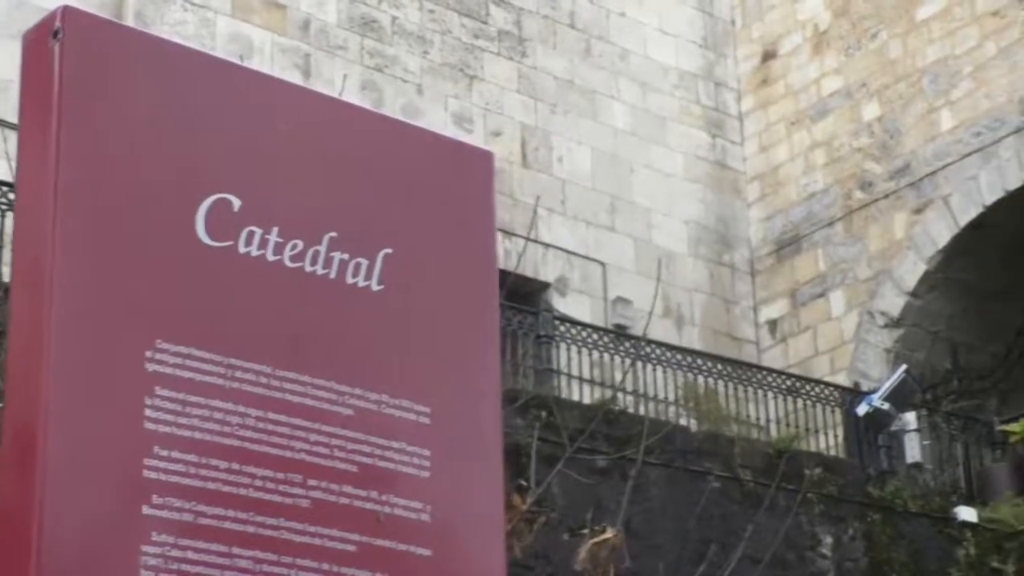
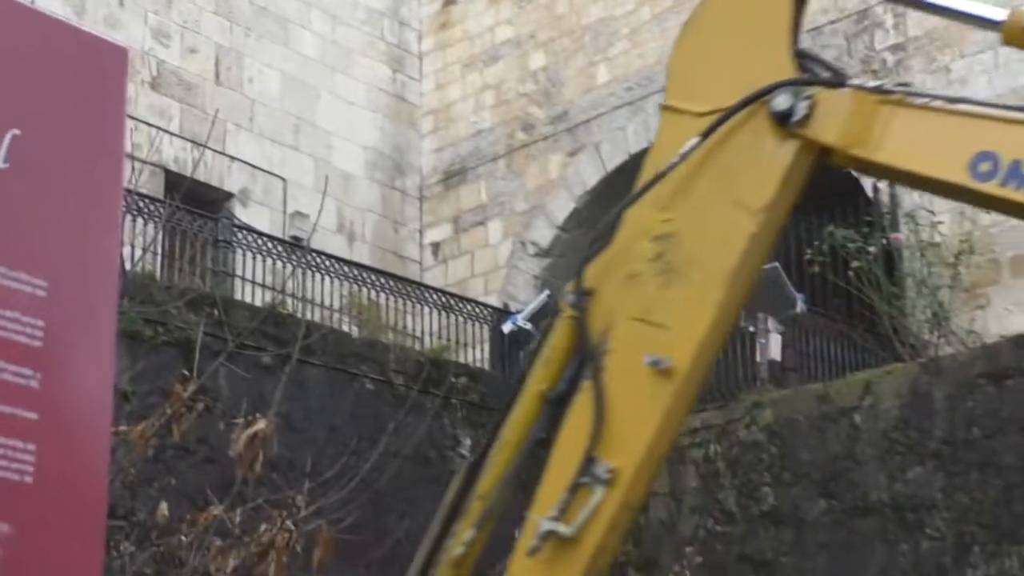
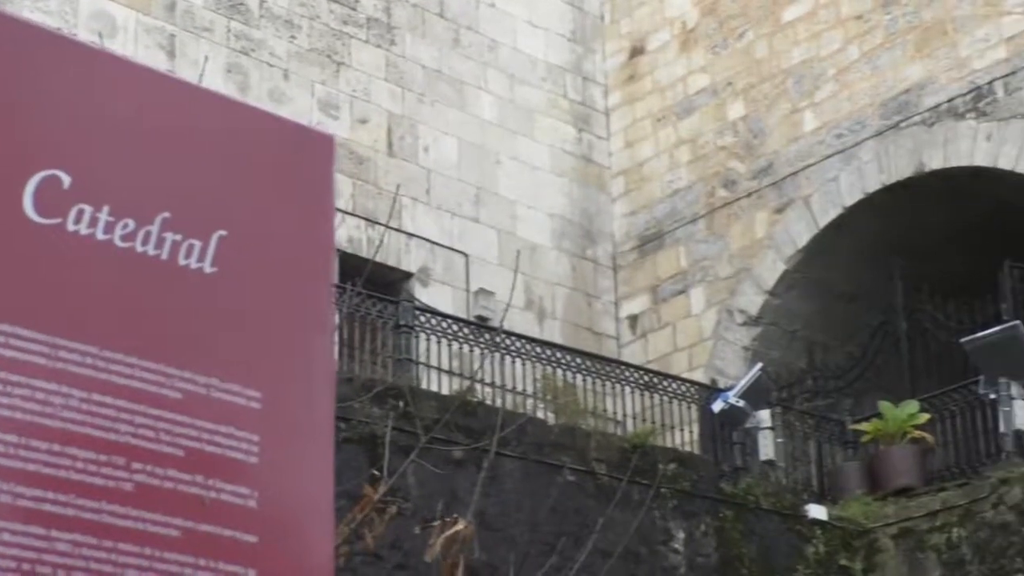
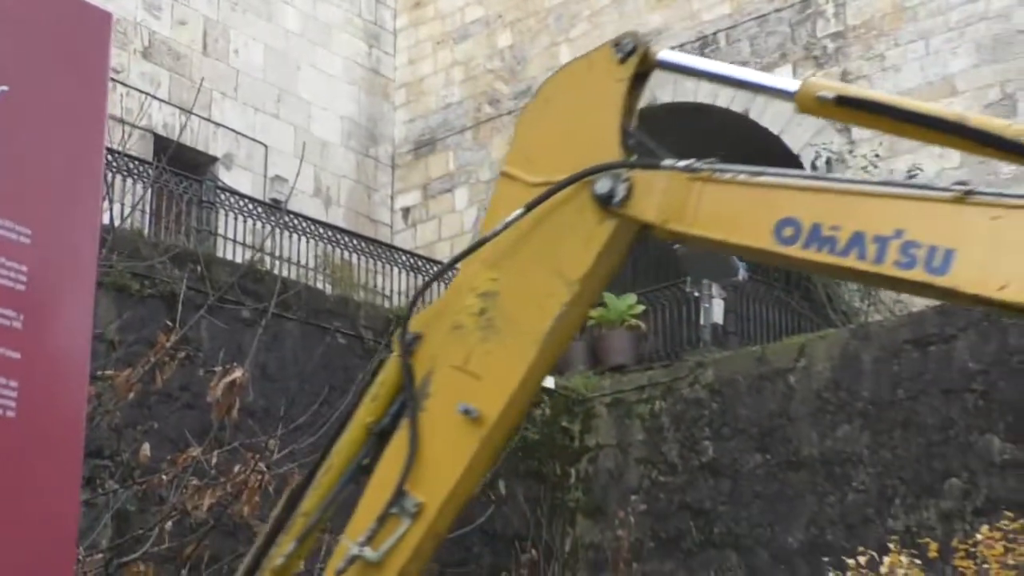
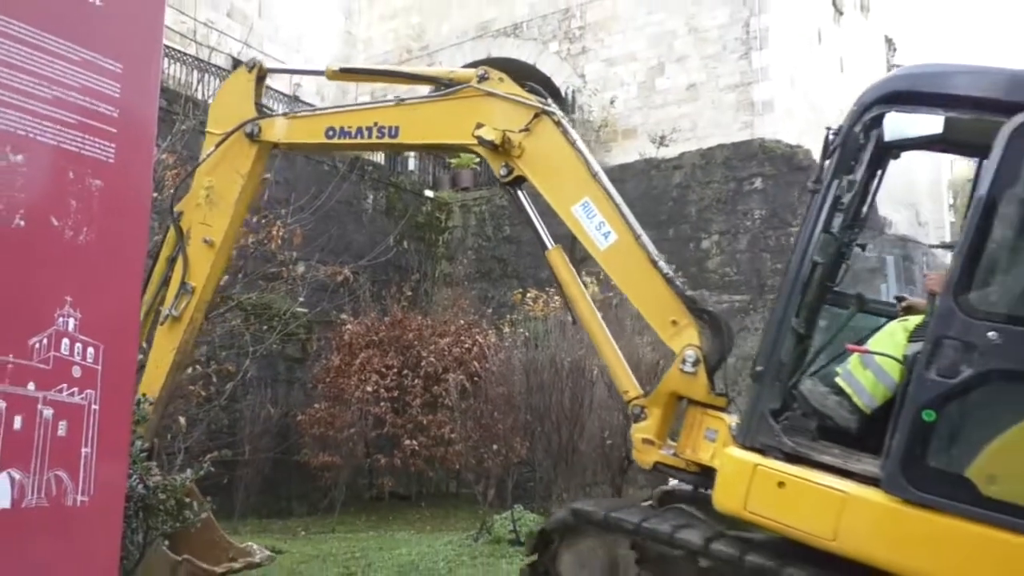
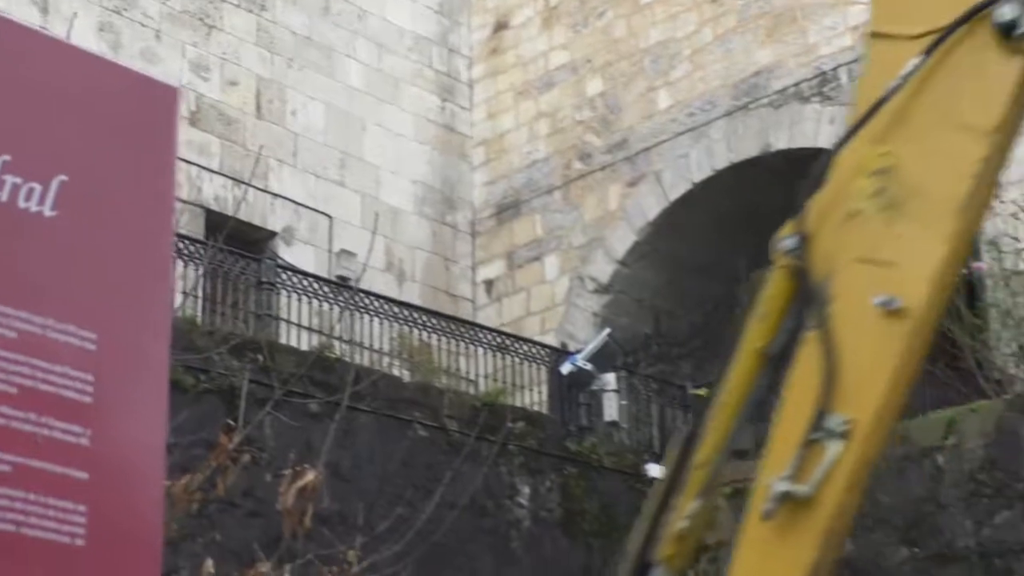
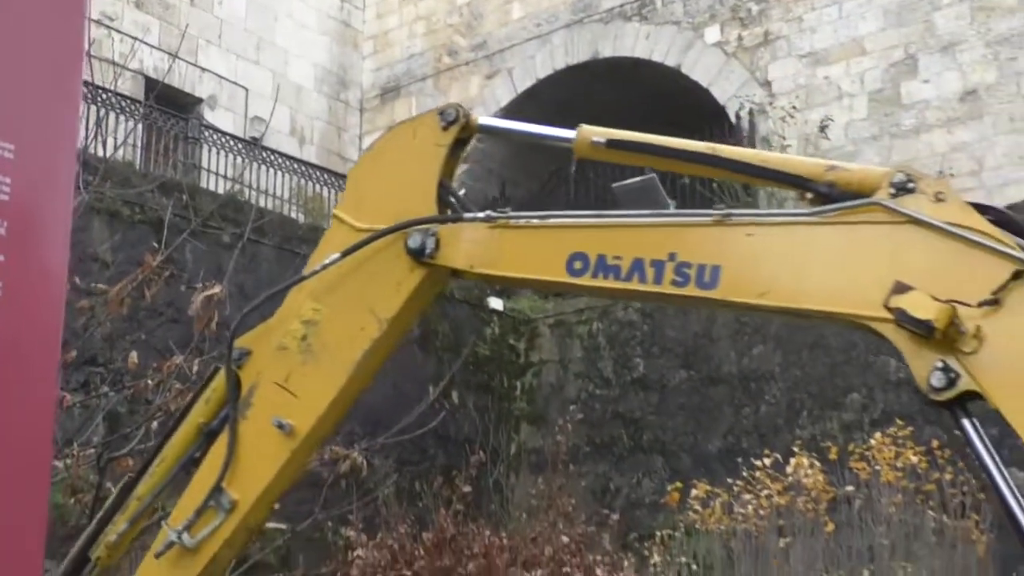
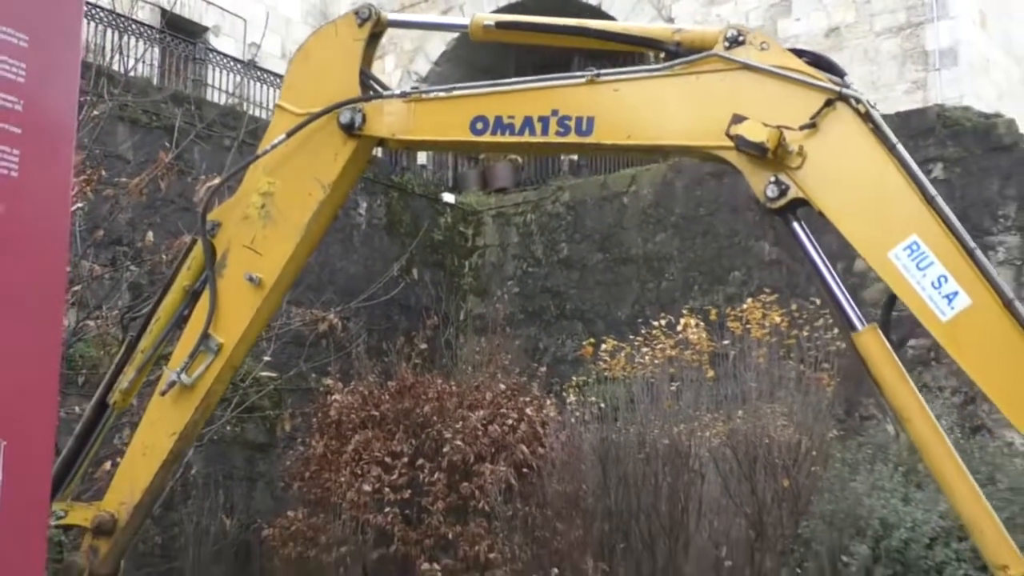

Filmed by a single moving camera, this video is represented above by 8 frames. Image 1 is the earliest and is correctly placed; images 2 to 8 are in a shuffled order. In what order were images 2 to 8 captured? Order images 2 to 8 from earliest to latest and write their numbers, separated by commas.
3, 6, 2, 4, 7, 8, 5
